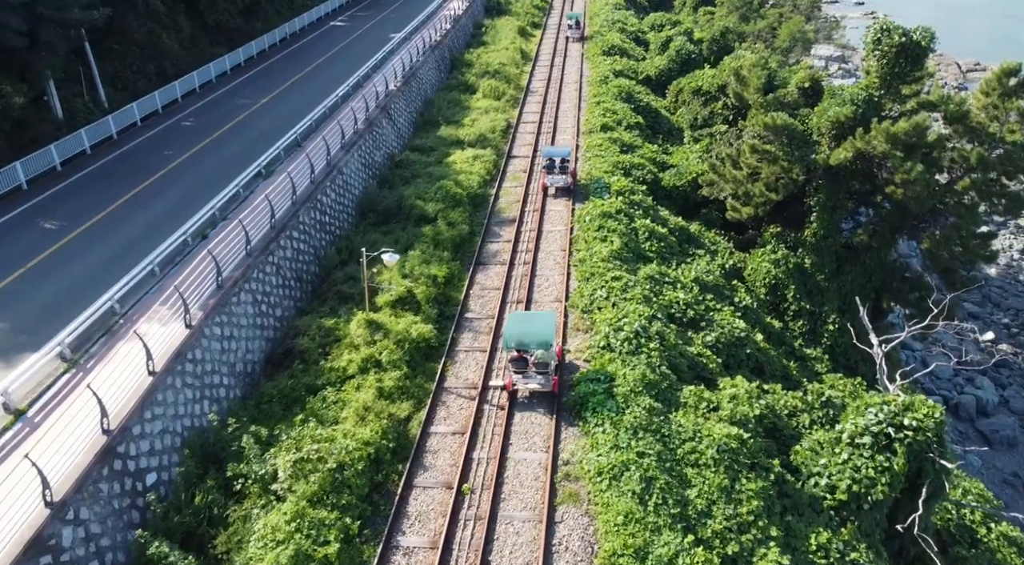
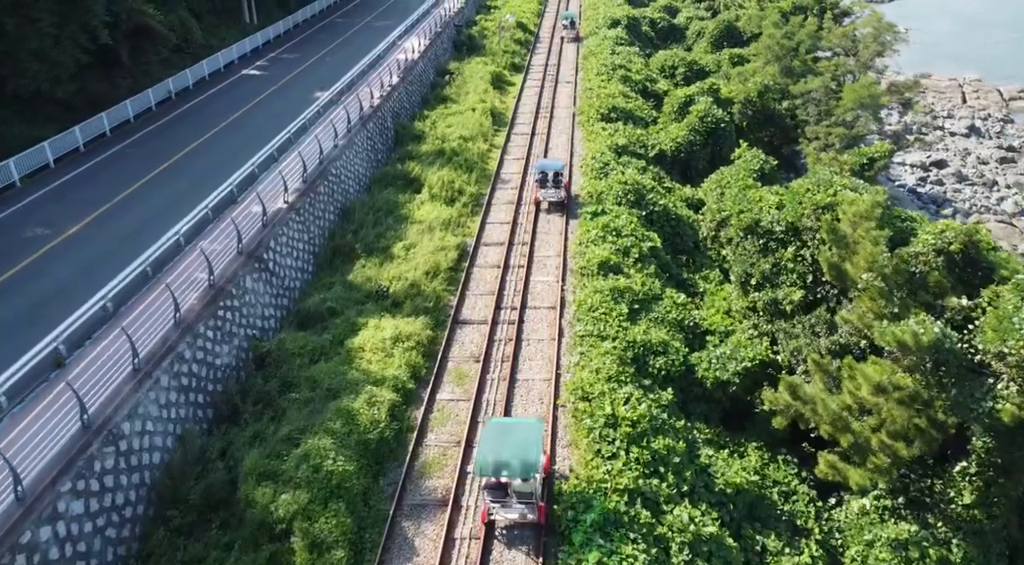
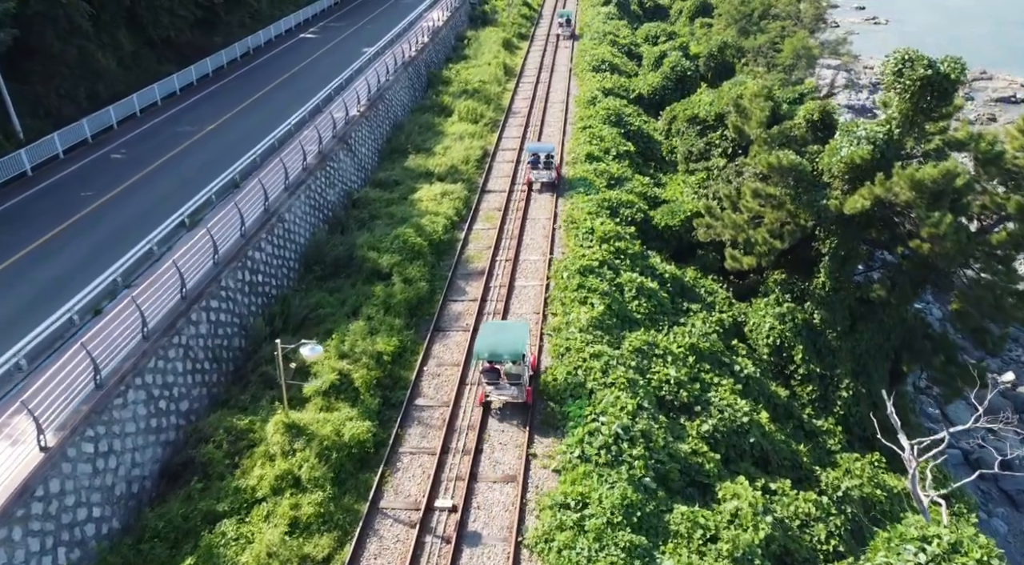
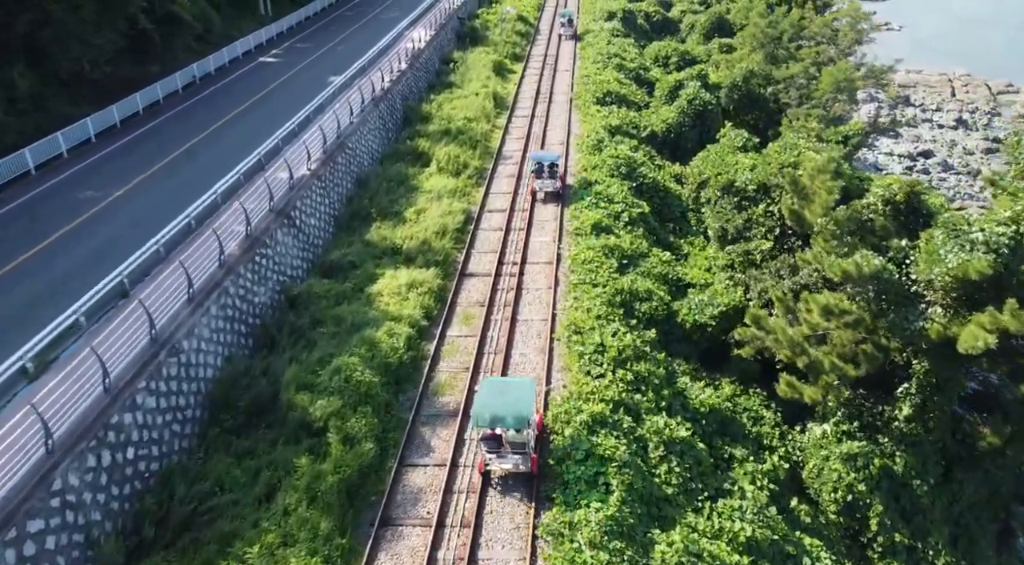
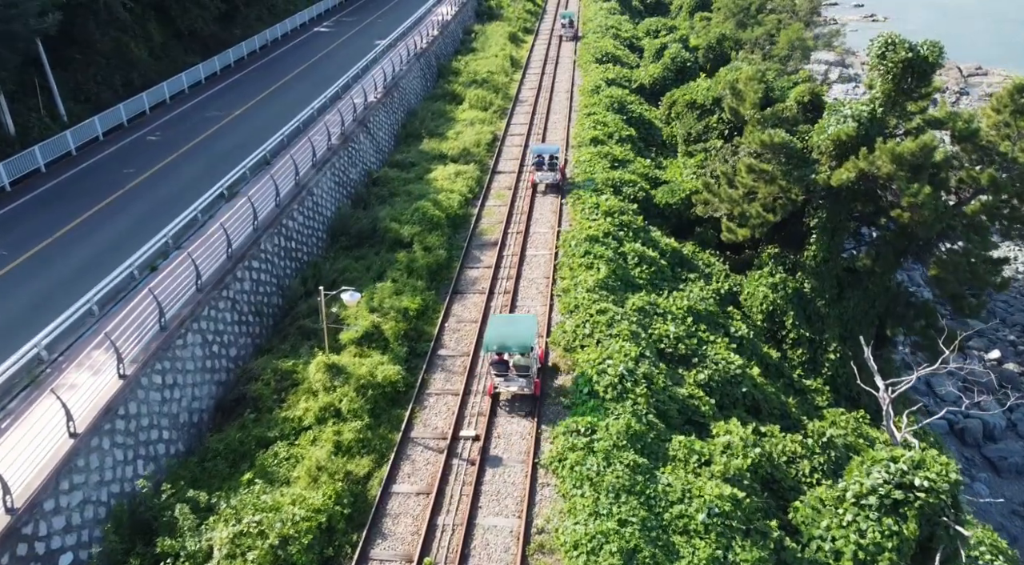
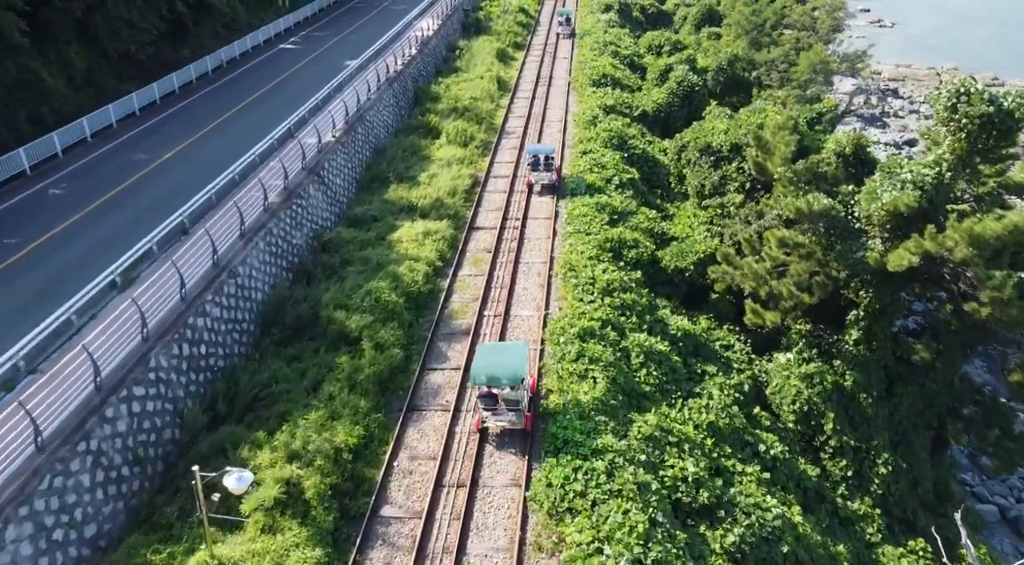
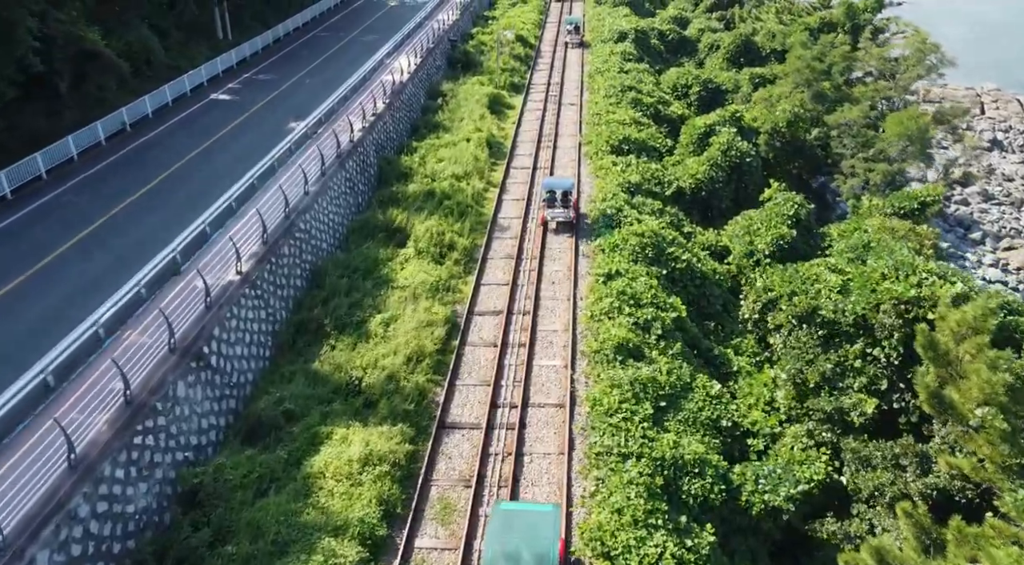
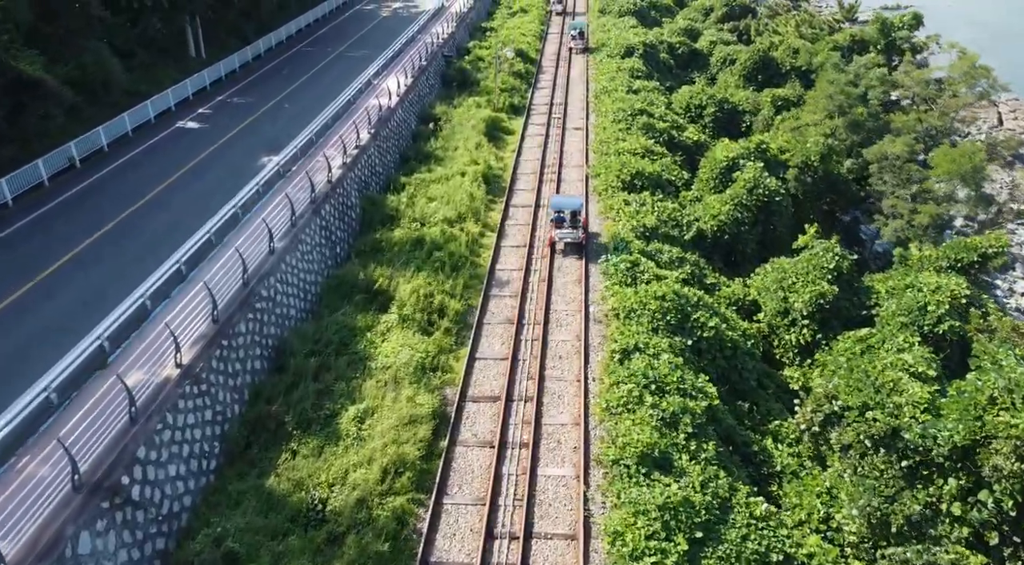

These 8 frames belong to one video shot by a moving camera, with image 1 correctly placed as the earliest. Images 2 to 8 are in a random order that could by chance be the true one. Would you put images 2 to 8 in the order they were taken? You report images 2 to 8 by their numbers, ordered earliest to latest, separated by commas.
5, 3, 6, 4, 2, 7, 8
